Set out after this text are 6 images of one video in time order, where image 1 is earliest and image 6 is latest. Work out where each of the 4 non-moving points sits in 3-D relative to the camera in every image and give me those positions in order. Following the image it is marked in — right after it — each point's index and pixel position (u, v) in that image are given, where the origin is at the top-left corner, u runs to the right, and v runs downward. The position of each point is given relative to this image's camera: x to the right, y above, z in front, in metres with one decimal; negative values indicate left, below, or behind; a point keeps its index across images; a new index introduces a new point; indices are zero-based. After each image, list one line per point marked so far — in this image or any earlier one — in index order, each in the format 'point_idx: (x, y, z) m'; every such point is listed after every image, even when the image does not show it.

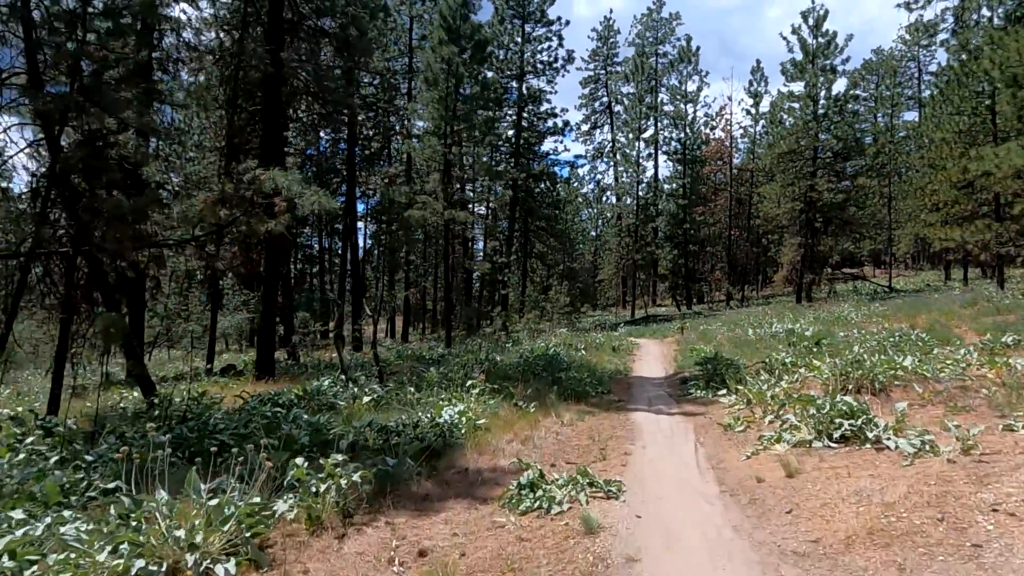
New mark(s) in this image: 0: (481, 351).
0: (-0.6, -1.3, +13.0) m
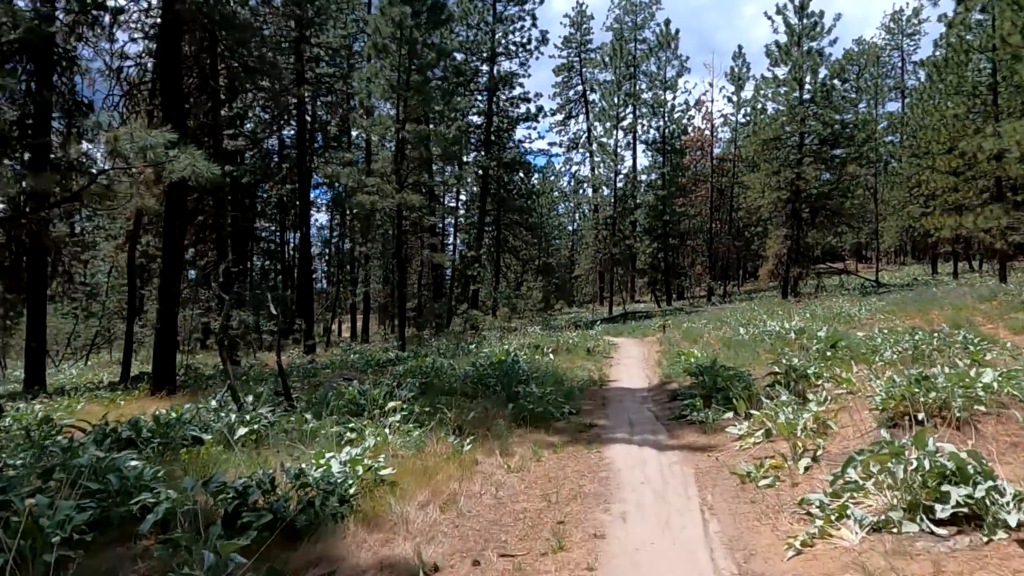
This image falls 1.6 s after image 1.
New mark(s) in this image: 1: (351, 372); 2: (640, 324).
0: (-1.3, -1.2, +11.3) m
1: (-2.1, -1.1, +8.8) m
2: (+3.9, -1.1, +19.9) m
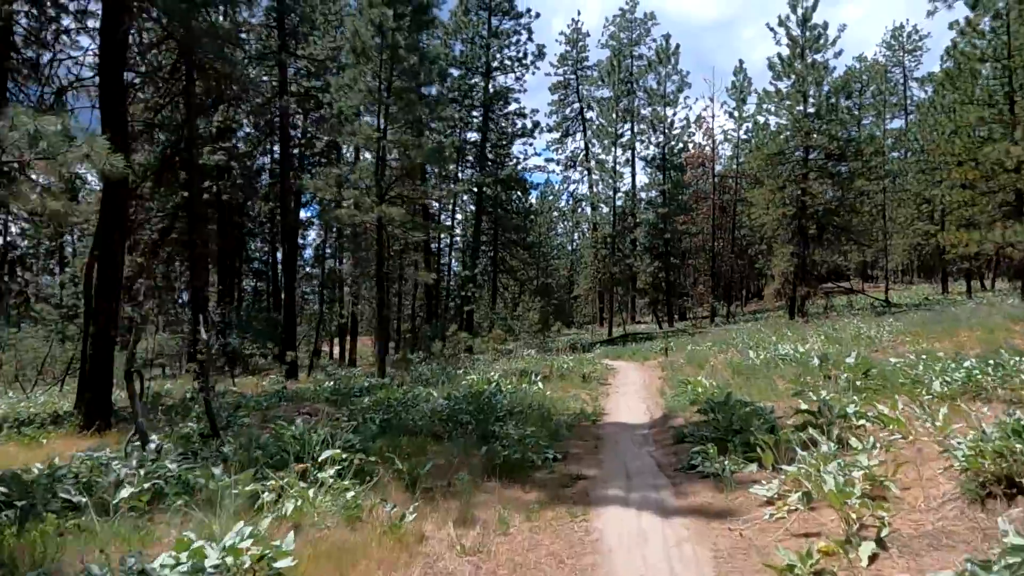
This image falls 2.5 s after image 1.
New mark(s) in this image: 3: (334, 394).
0: (-1.5, -1.5, +10.3) m
1: (-2.3, -1.4, +7.8) m
2: (+3.7, -1.6, +18.9) m
3: (-2.5, -1.5, +9.4) m
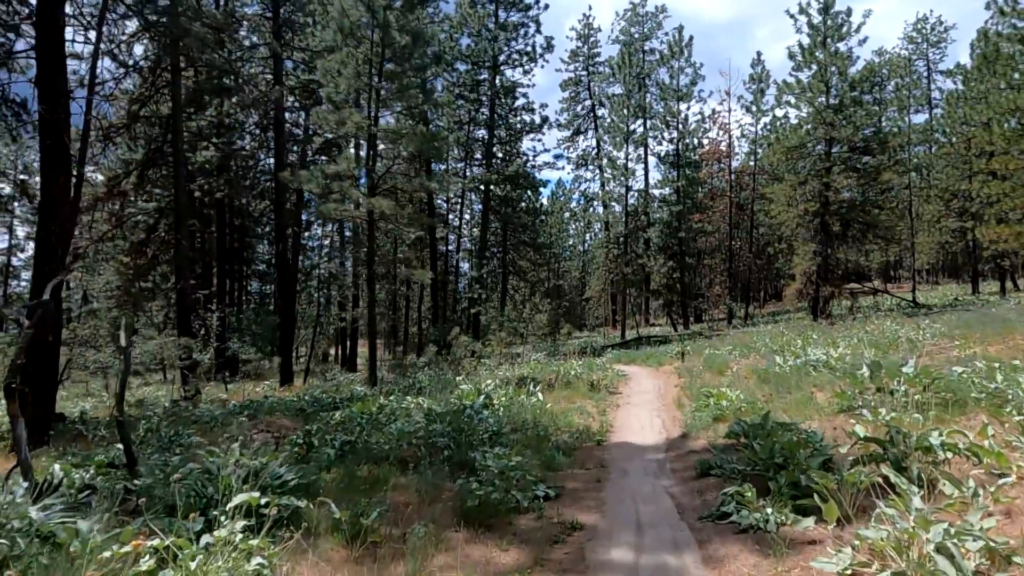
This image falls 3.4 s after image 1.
0: (-1.5, -1.5, +9.3) m
1: (-2.4, -1.4, +6.8) m
2: (+3.8, -1.7, +17.8) m
3: (-2.5, -1.5, +8.5) m
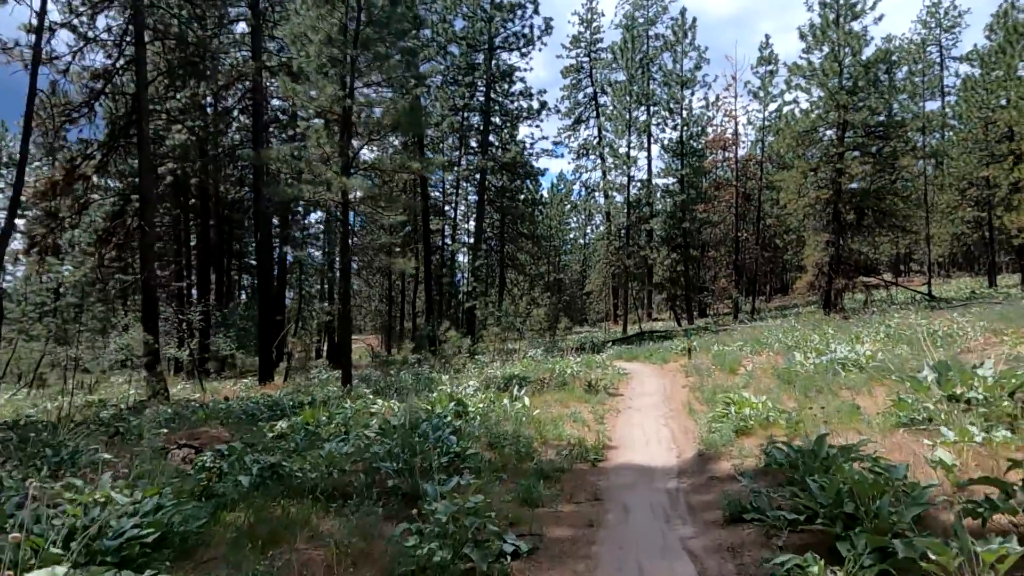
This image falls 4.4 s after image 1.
0: (-1.7, -1.3, +8.2) m
1: (-2.6, -1.2, +5.7) m
2: (+3.7, -1.4, +16.7) m
3: (-2.7, -1.4, +7.4) m
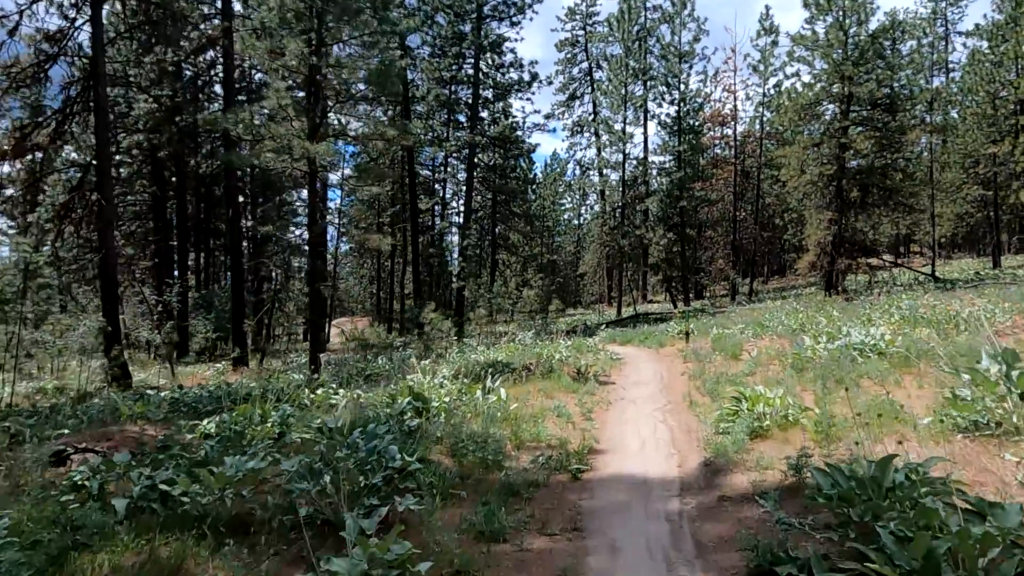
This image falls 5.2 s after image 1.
0: (-1.9, -1.1, +7.3) m
1: (-2.8, -1.0, +4.9) m
2: (+3.4, -1.0, +15.9) m
3: (-2.9, -1.1, +6.6) m
